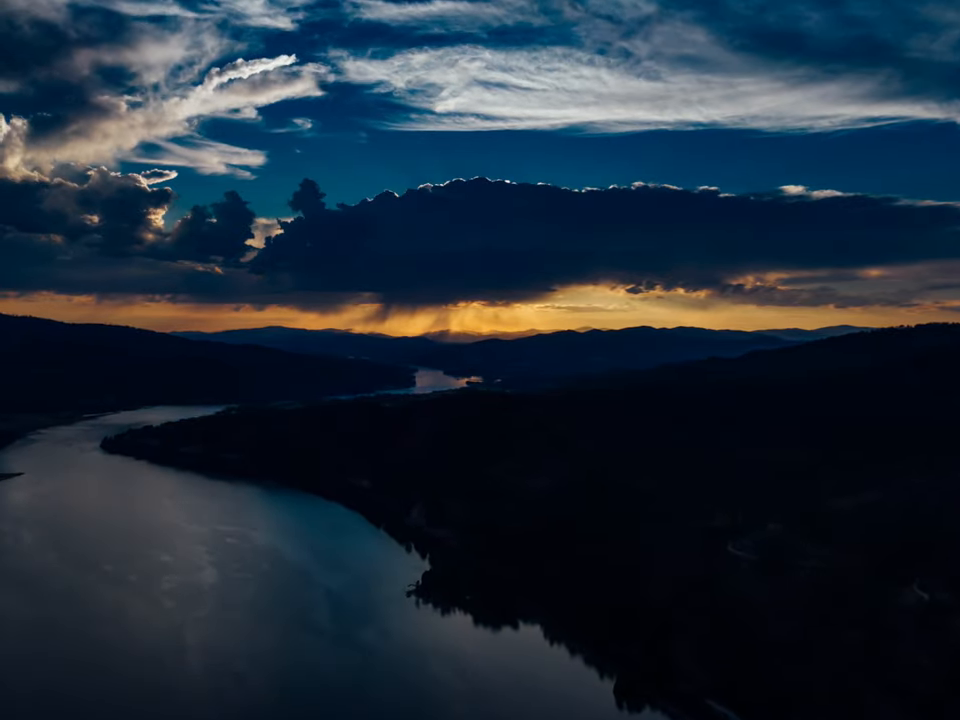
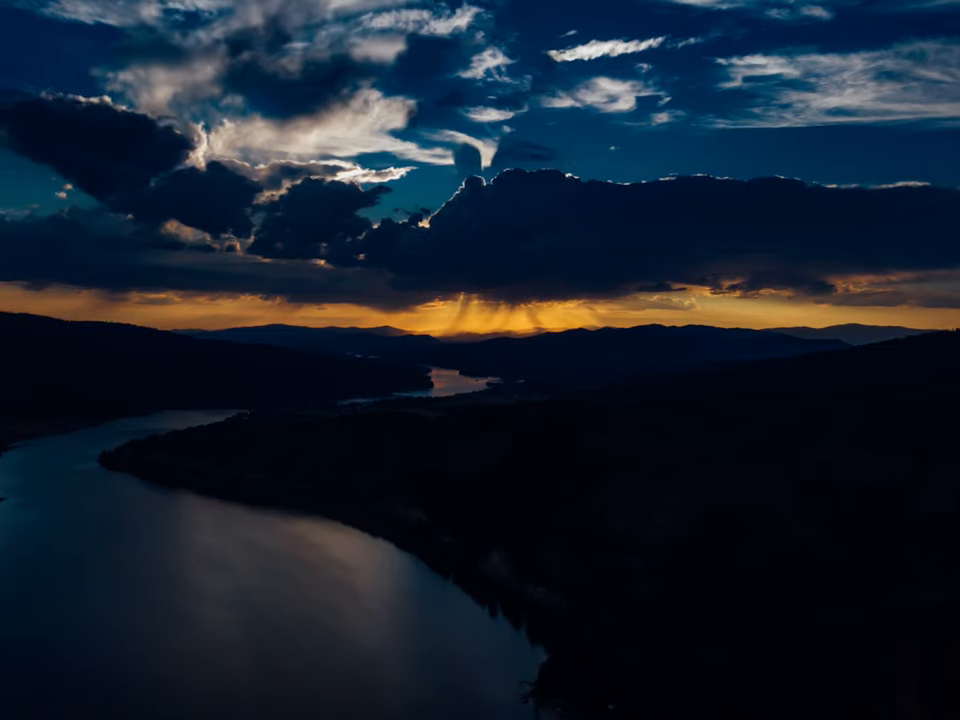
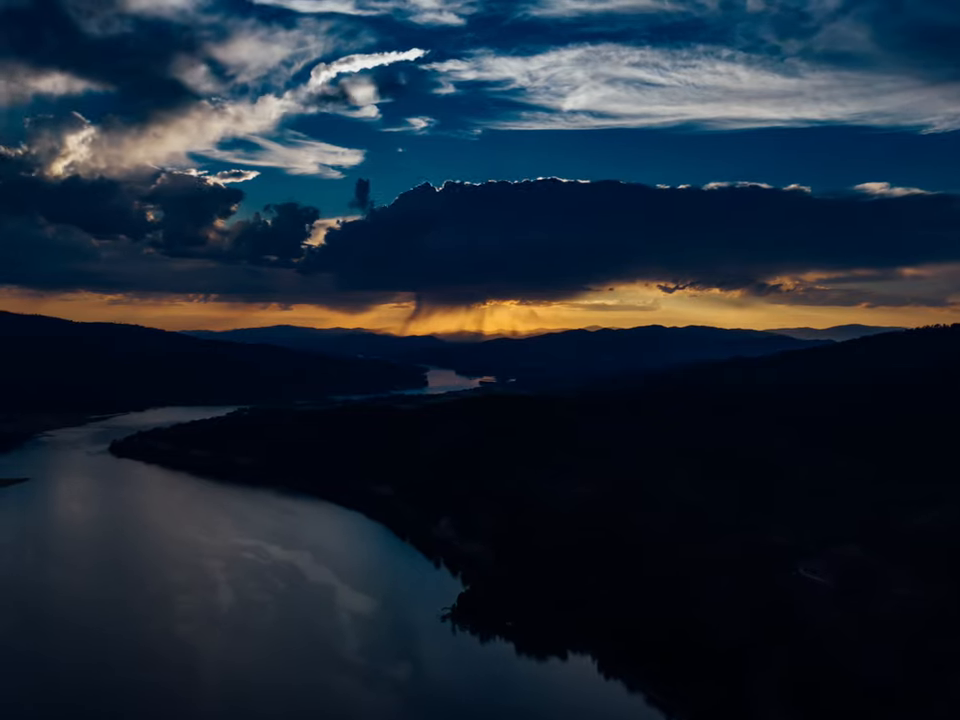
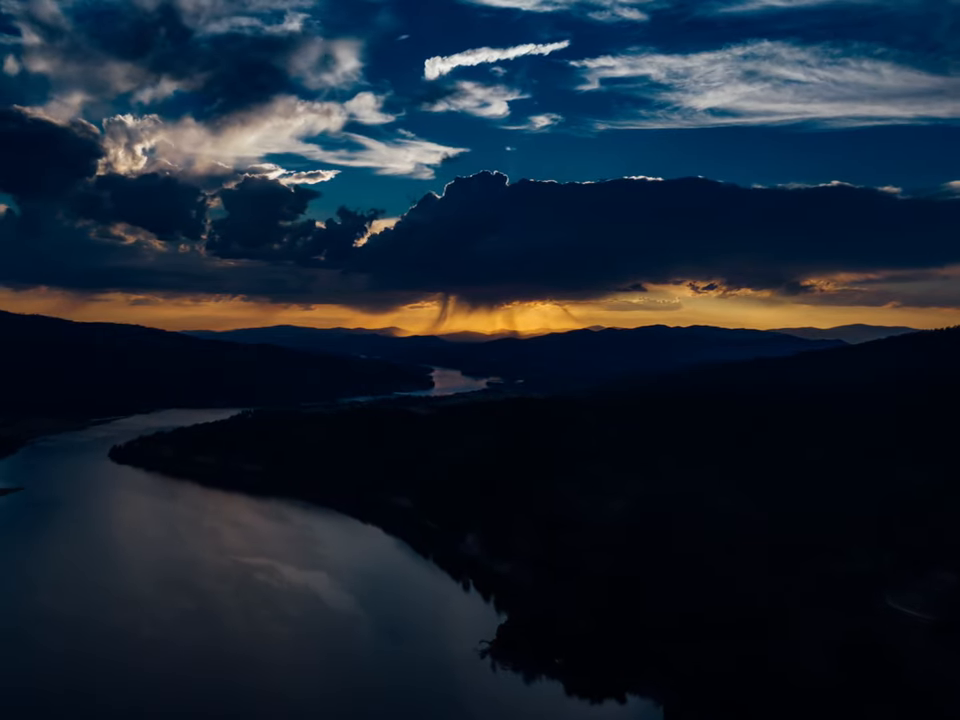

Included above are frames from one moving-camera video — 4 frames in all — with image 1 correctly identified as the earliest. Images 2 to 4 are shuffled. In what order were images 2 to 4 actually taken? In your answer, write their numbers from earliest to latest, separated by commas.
3, 4, 2
